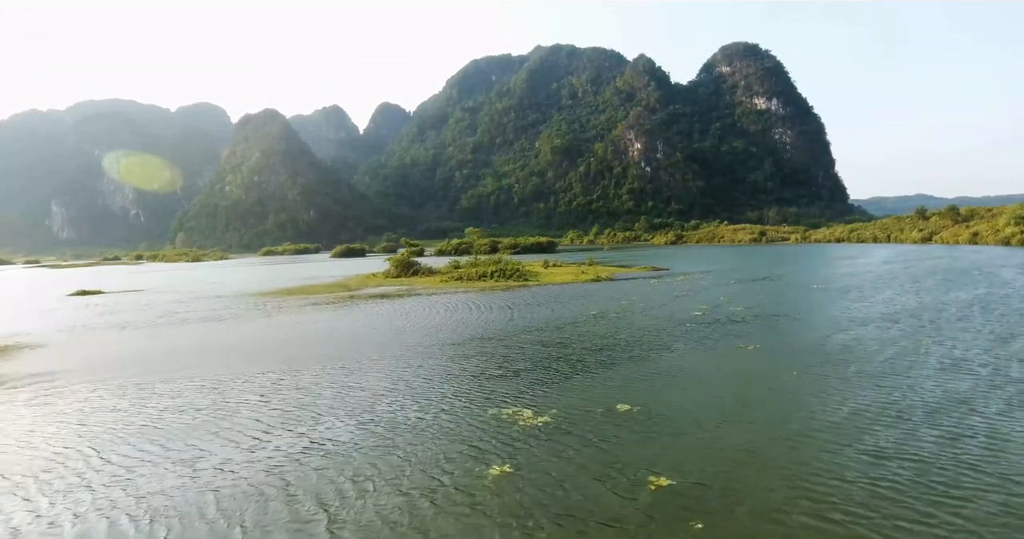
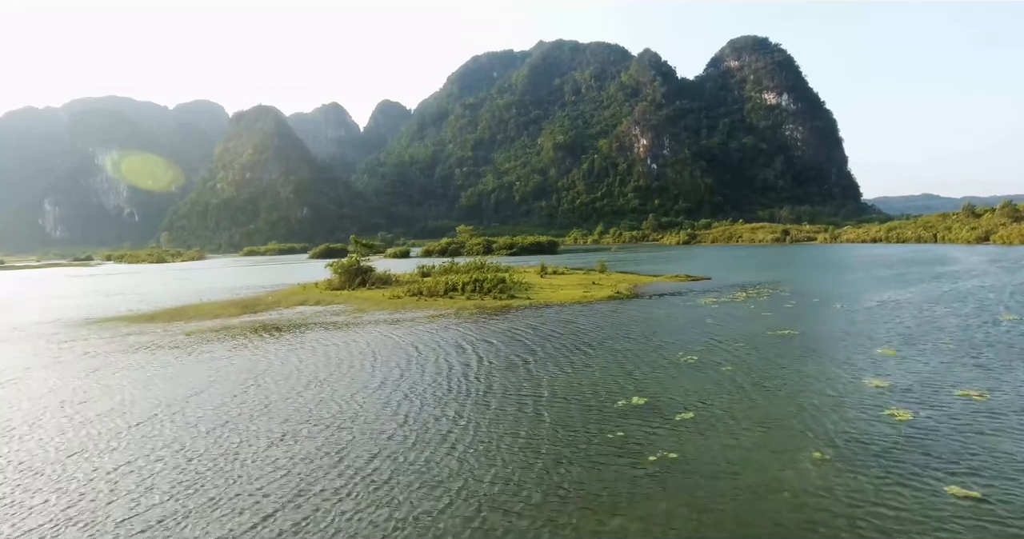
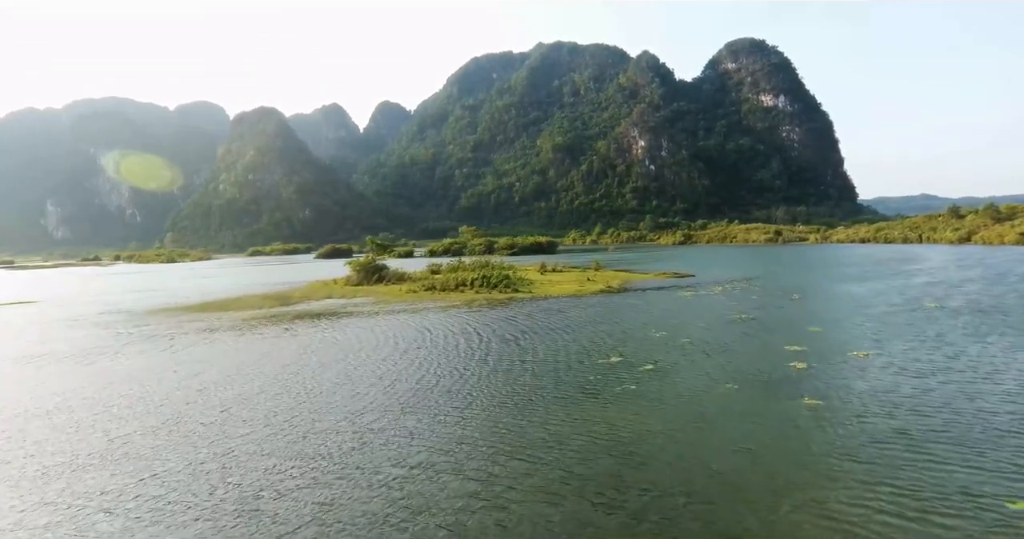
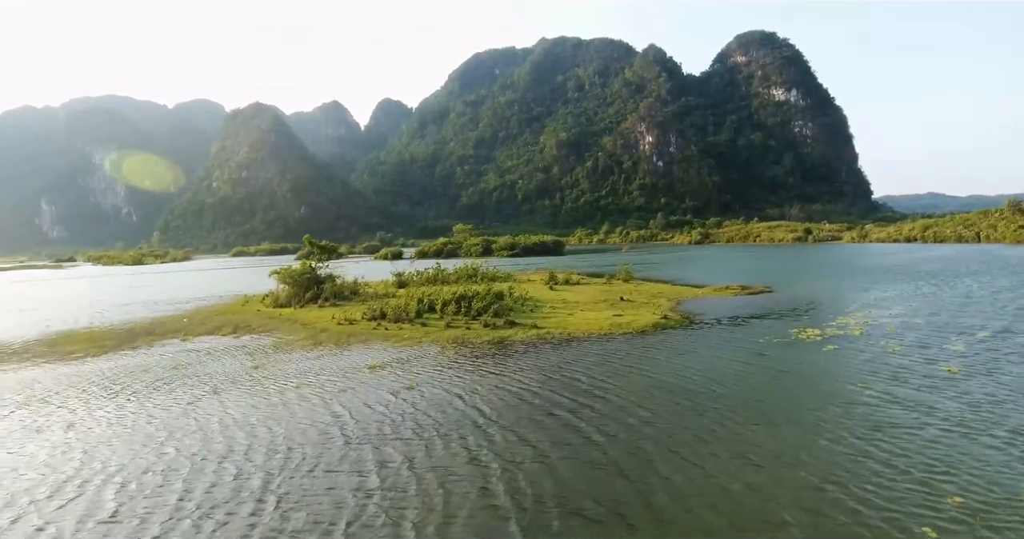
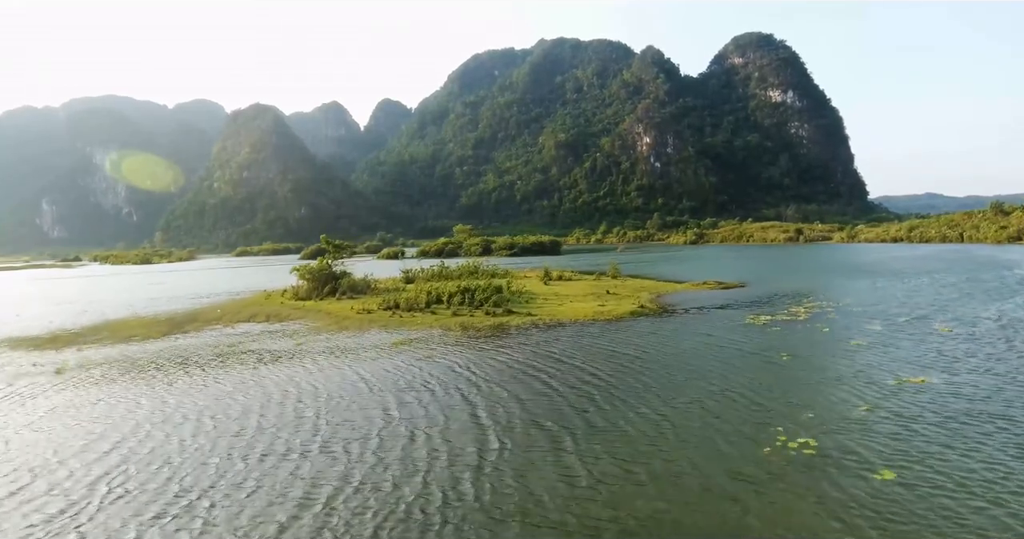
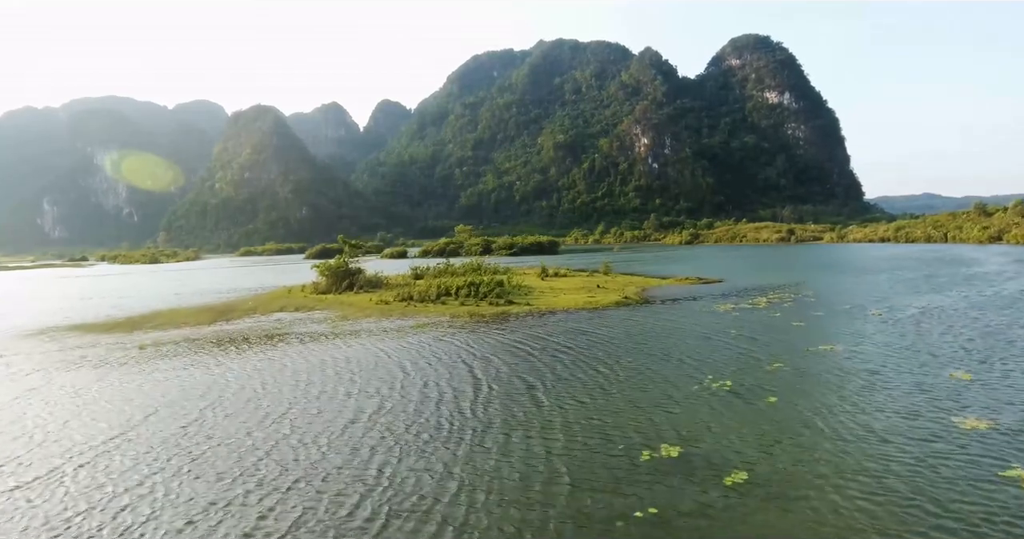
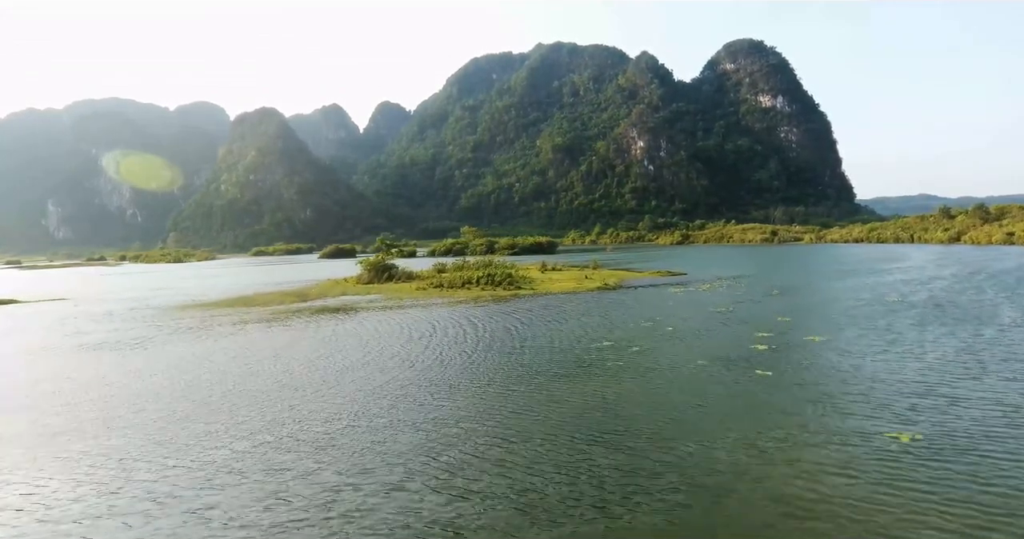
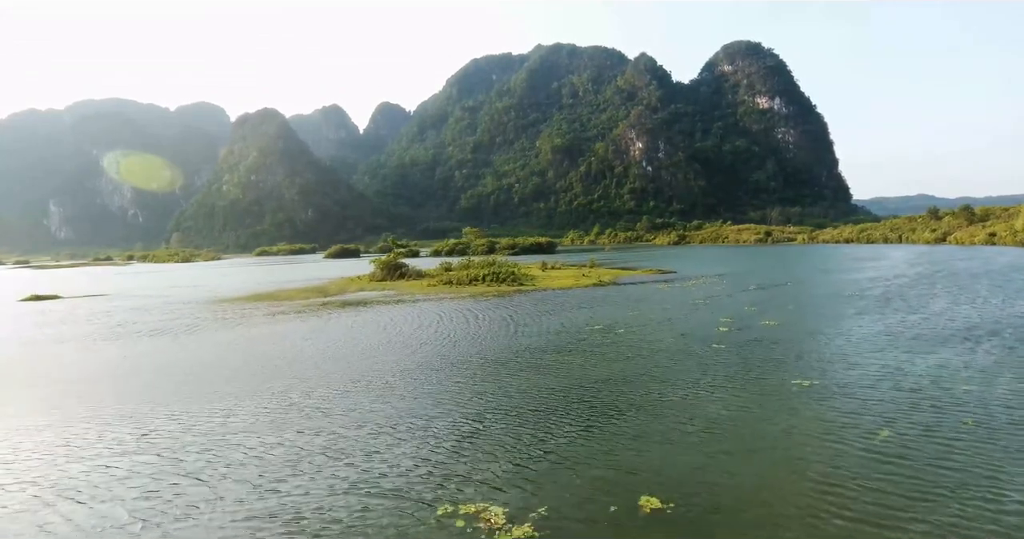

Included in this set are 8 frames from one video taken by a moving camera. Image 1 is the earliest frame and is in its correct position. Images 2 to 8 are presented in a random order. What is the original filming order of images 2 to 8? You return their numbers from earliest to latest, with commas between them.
8, 7, 3, 2, 6, 5, 4
